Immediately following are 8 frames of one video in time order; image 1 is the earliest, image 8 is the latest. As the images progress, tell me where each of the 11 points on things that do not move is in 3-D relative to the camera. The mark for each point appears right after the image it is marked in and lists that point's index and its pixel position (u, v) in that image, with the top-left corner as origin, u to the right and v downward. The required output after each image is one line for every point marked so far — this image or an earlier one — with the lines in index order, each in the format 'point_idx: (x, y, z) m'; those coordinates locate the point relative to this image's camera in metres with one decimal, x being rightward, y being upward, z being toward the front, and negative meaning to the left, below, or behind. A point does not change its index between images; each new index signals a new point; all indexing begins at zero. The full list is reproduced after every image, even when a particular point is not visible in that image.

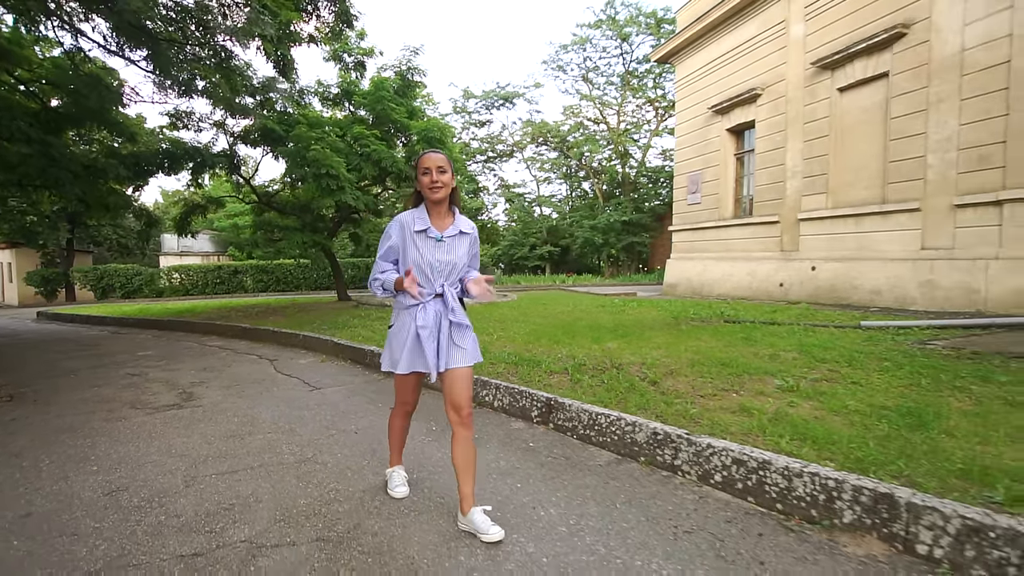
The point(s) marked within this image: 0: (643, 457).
0: (+0.7, -1.0, +3.0) m
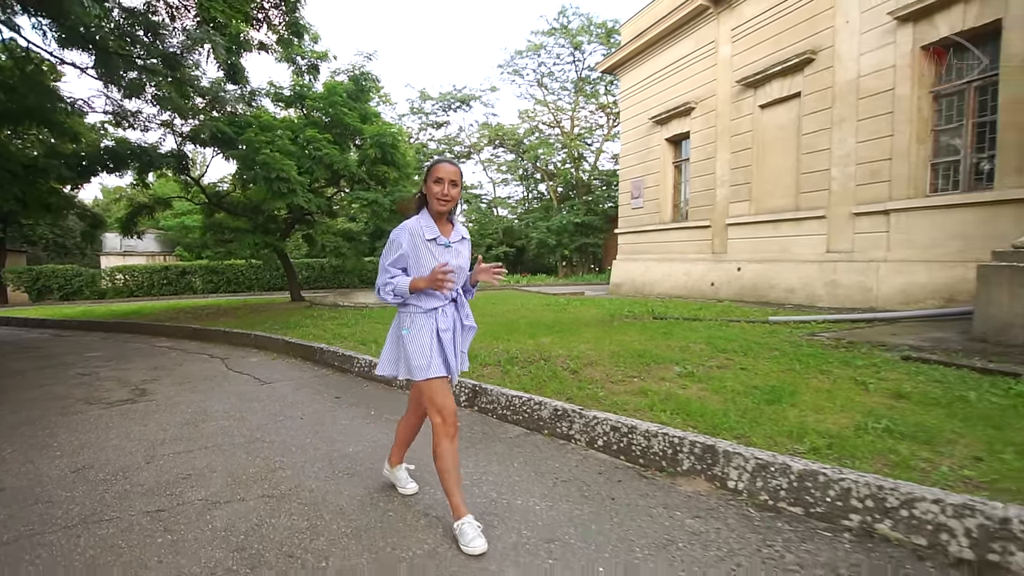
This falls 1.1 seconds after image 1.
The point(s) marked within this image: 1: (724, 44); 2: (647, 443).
0: (+0.2, -1.0, +3.6) m
1: (+5.2, +5.9, +12.7) m
2: (+0.8, -0.9, +3.0) m
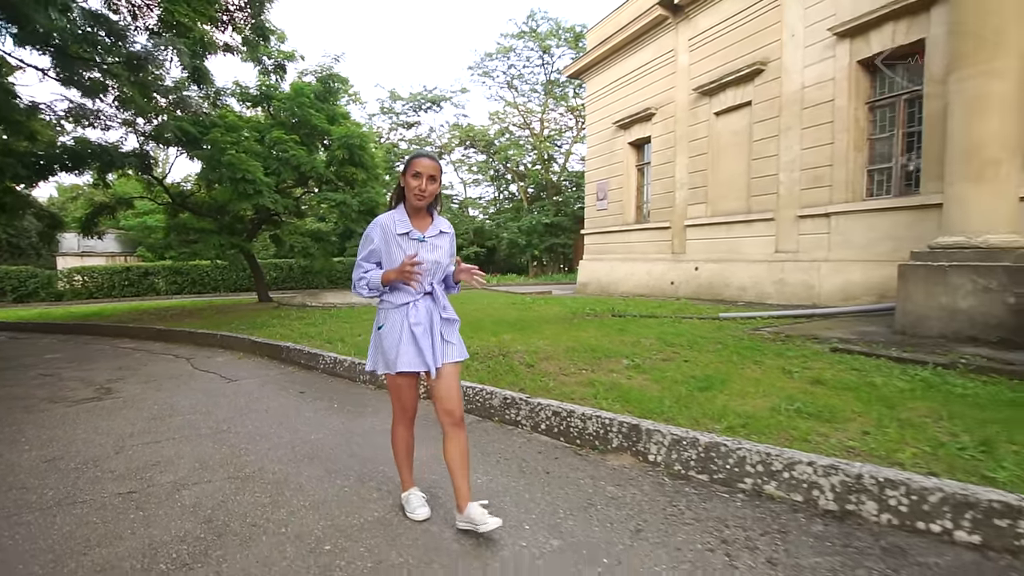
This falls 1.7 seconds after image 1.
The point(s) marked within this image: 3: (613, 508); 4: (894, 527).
0: (-0.1, -1.0, +3.9) m
1: (+4.3, +6.0, +13.2) m
2: (+0.4, -0.9, +3.3) m
3: (+0.5, -1.0, +2.4) m
4: (+1.6, -1.0, +2.2) m
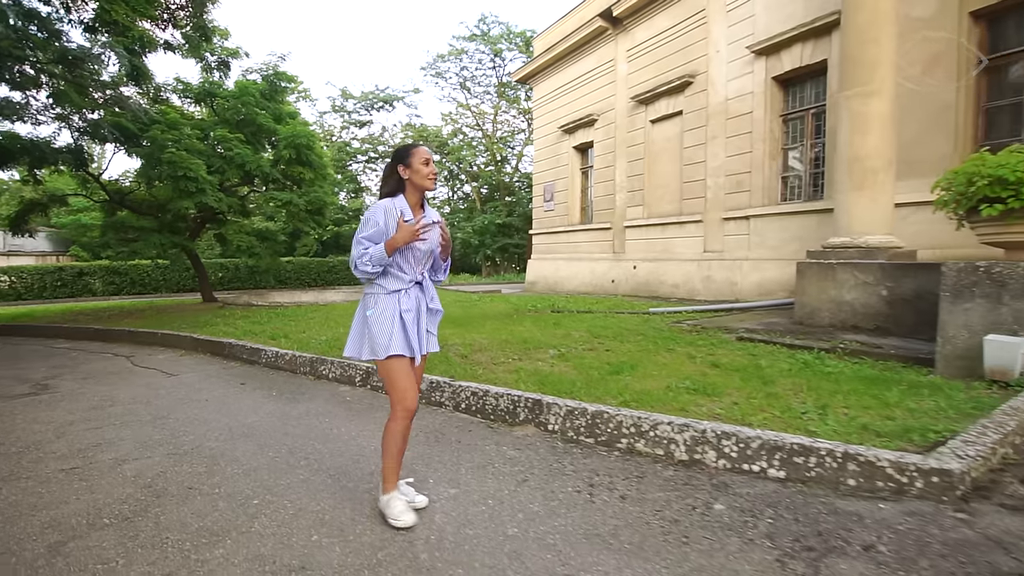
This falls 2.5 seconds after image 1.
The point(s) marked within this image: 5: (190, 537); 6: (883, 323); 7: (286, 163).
0: (-0.7, -0.9, +4.3) m
1: (+2.9, +6.0, +13.9) m
2: (-0.1, -0.8, +3.8) m
3: (0.0, -1.0, +2.9) m
4: (+1.1, -0.9, +2.7) m
5: (-1.4, -1.0, +2.2) m
6: (+4.5, -0.4, +6.2) m
7: (-5.3, +3.0, +12.3) m
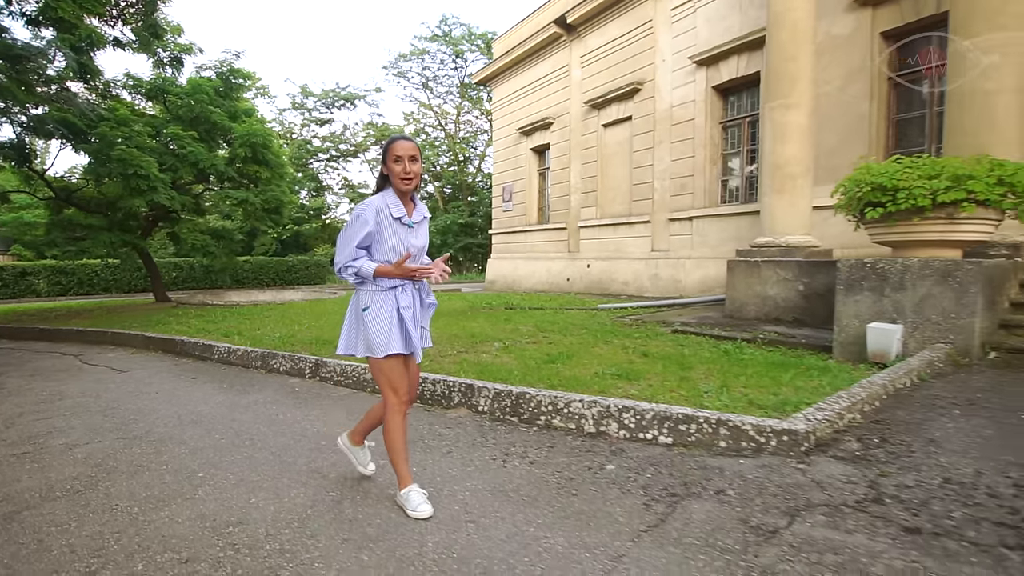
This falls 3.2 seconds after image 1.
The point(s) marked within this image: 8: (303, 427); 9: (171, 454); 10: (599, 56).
0: (-1.3, -0.9, +4.6) m
1: (+1.7, +6.1, +14.4) m
2: (-0.6, -0.8, +4.1) m
3: (-0.5, -0.9, +3.2) m
4: (+0.7, -0.9, +3.1) m
5: (-1.8, -1.0, +2.4) m
6: (+3.8, -0.4, +6.8) m
7: (-6.4, +3.0, +12.3) m
8: (-1.4, -1.0, +3.6) m
9: (-2.0, -1.0, +3.0) m
10: (+2.3, +6.1, +13.6) m
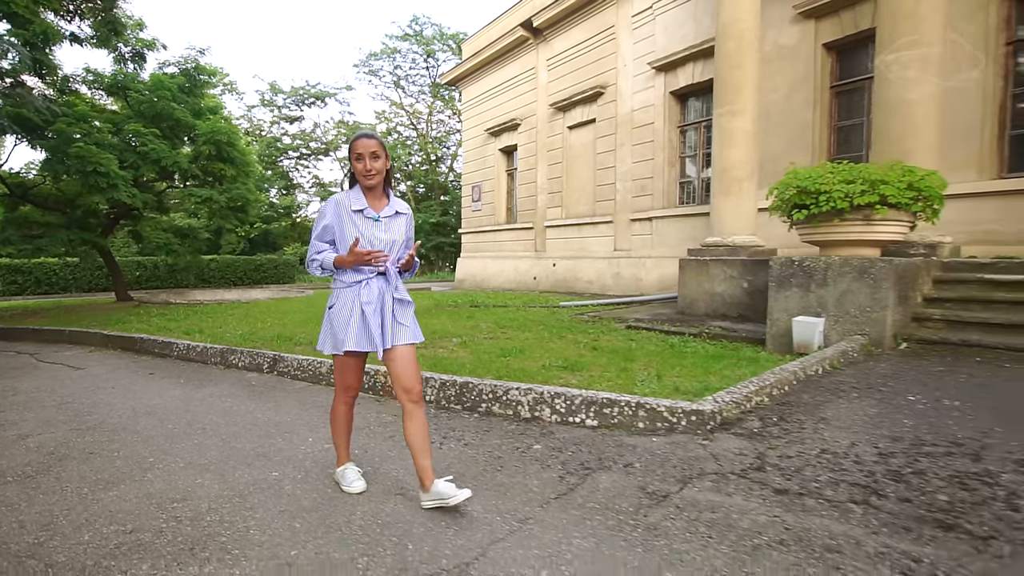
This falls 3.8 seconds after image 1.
0: (-1.7, -0.8, +4.8) m
1: (+0.8, +6.1, +14.7) m
2: (-1.1, -0.8, +4.3) m
3: (-0.9, -0.9, +3.4) m
4: (+0.3, -0.9, +3.4) m
5: (-2.1, -1.0, +2.6) m
6: (+3.2, -0.3, +7.2) m
7: (-7.2, +3.0, +12.2) m
8: (-1.8, -0.9, +3.7) m
9: (-2.4, -0.9, +3.2) m
10: (+1.4, +6.1, +13.9) m
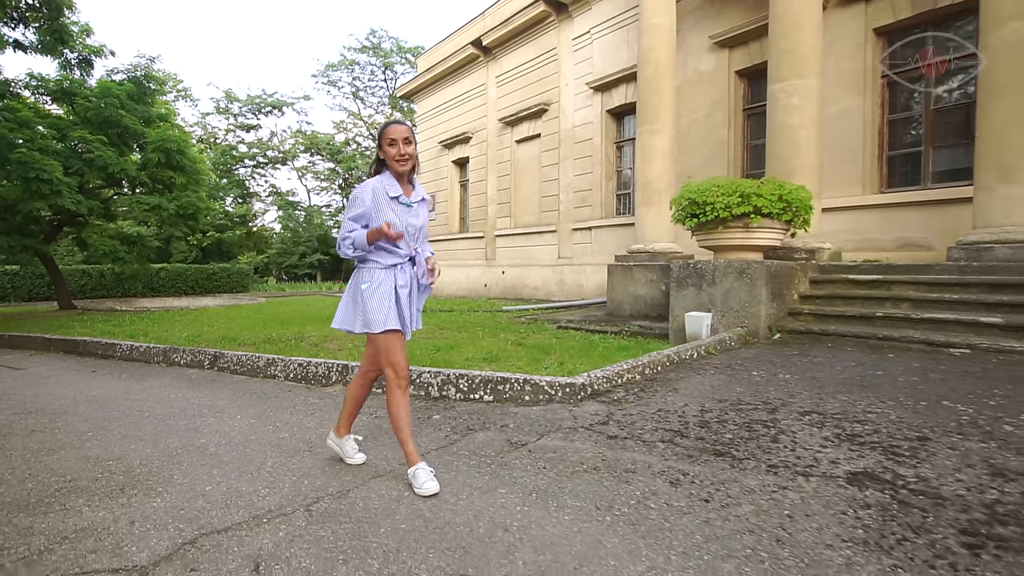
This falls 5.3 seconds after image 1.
0: (-2.5, -0.8, +5.2) m
1: (-0.6, +5.9, +15.4) m
2: (-1.8, -0.7, +4.7) m
3: (-1.5, -0.9, +3.9) m
4: (-0.4, -0.8, +3.9) m
5: (-2.7, -0.9, +3.0) m
6: (+2.3, -0.4, +8.0) m
7: (-8.5, +2.9, +12.3) m
8: (-2.5, -0.9, +4.1) m
9: (-3.0, -0.9, +3.5) m
10: (0.0, +5.9, +14.6) m
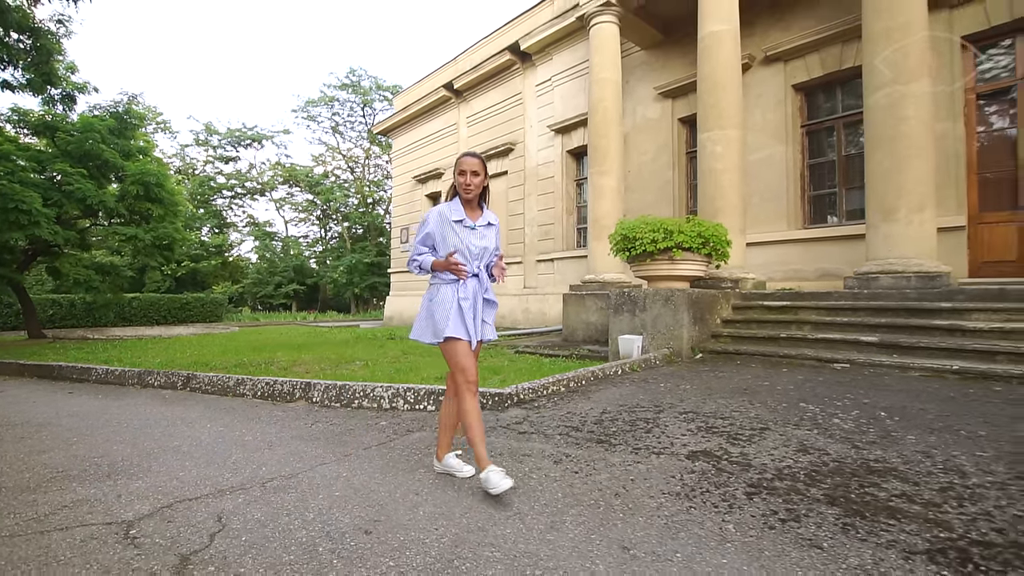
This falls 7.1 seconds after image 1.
0: (-3.1, -1.1, +5.6) m
1: (-1.6, +5.1, +16.3) m
2: (-2.3, -1.0, +5.2) m
3: (-2.1, -1.1, +4.4) m
4: (-0.9, -1.0, +4.4) m
5: (-3.2, -1.1, +3.4) m
6: (+1.6, -0.8, +8.6) m
7: (-9.3, +2.2, +12.8) m
8: (-3.1, -1.1, +4.6) m
9: (-3.5, -1.1, +4.0) m
10: (-0.9, +5.1, +15.6) m
